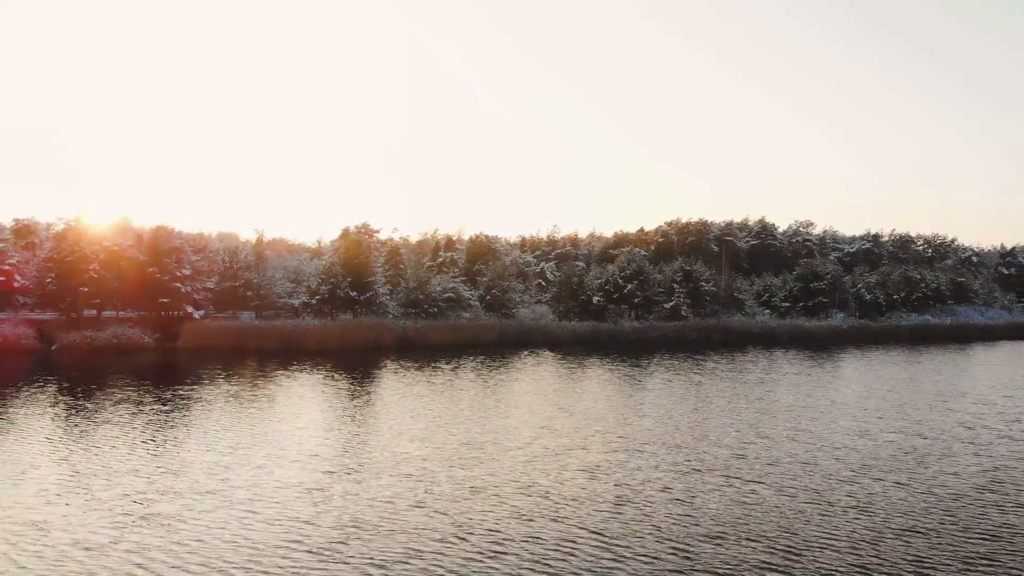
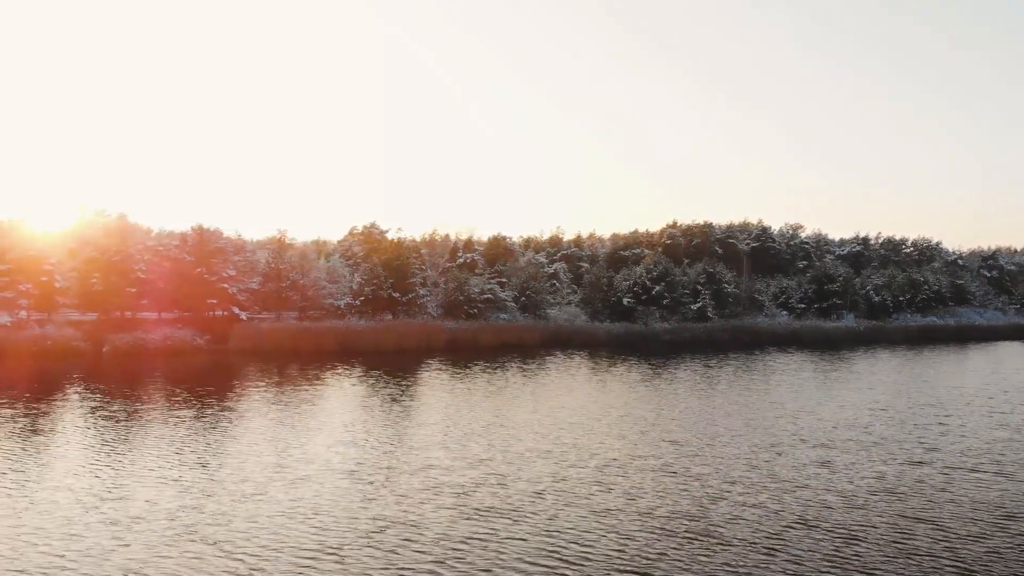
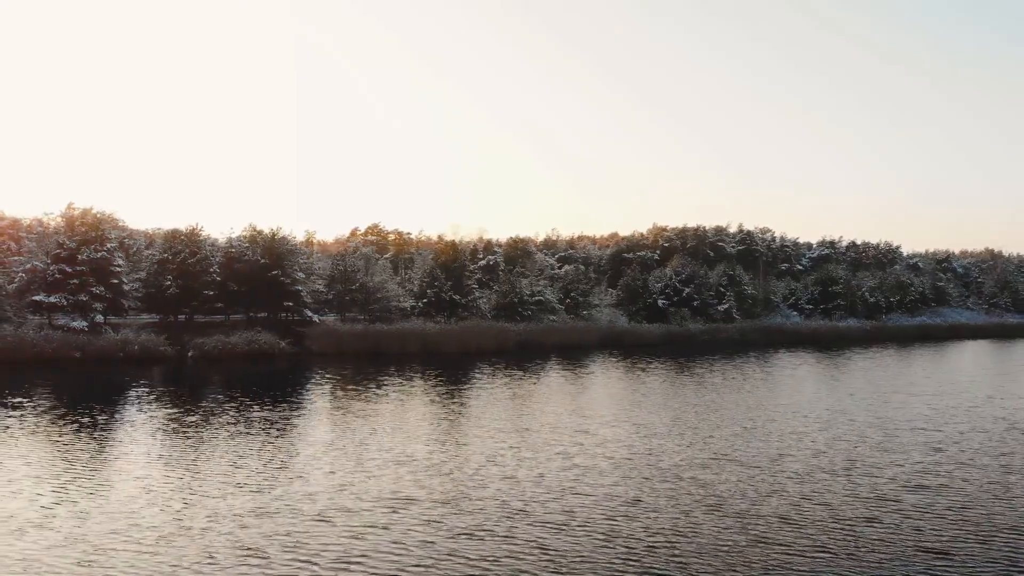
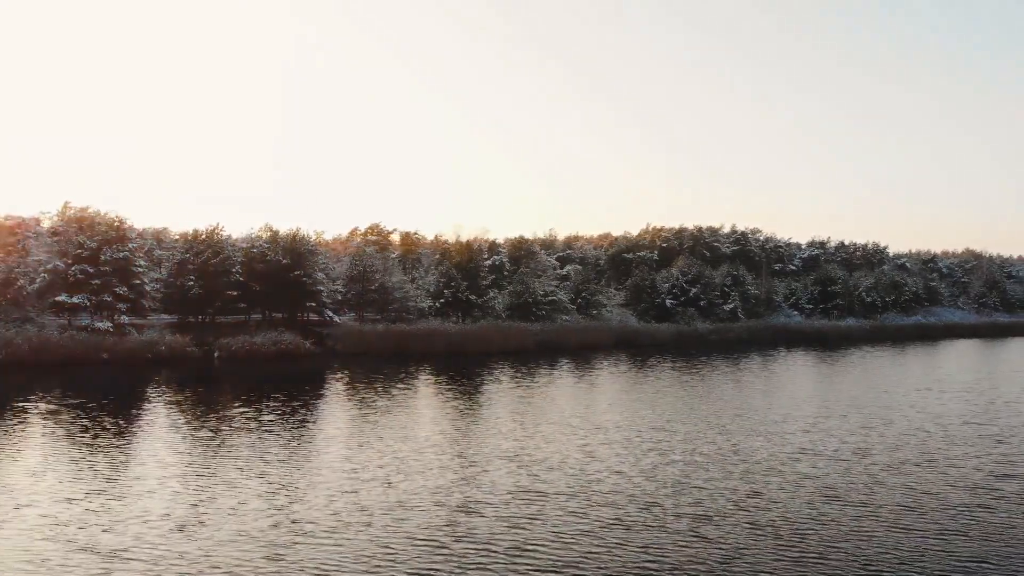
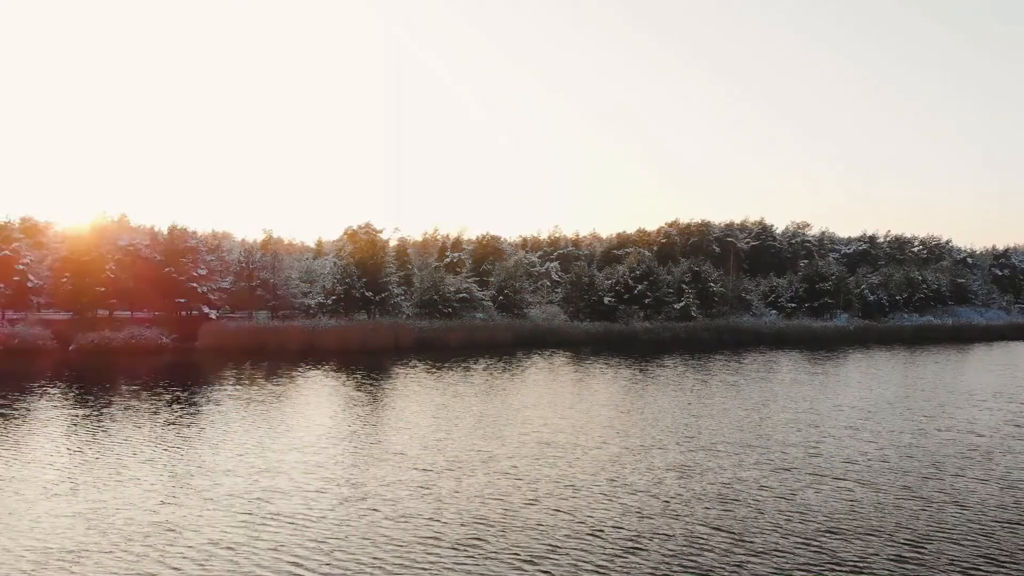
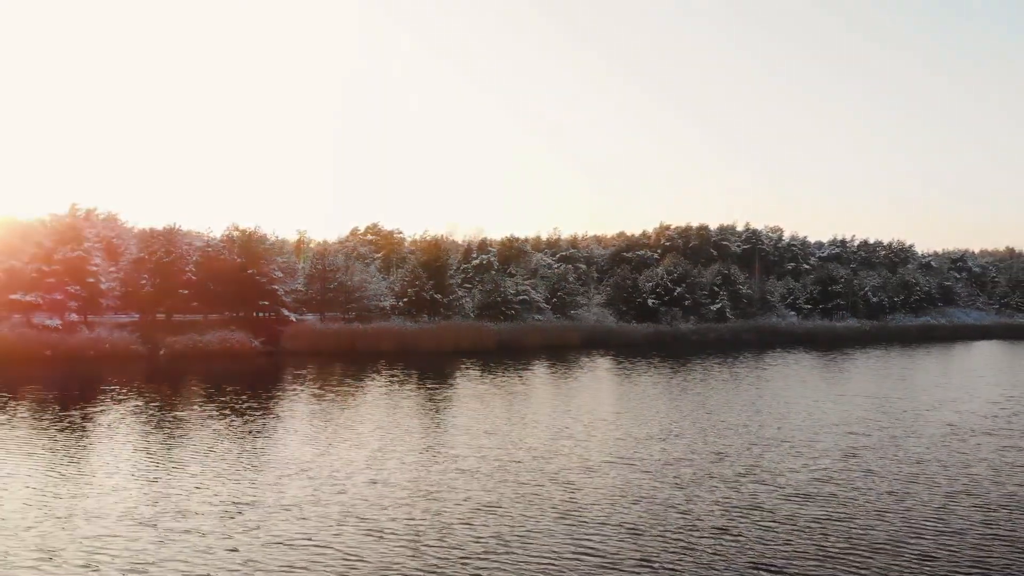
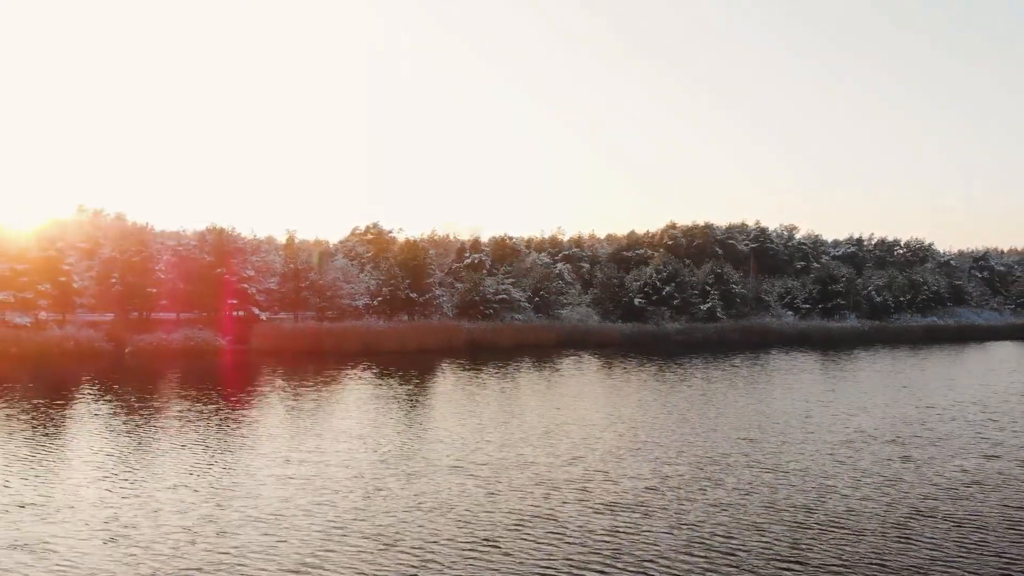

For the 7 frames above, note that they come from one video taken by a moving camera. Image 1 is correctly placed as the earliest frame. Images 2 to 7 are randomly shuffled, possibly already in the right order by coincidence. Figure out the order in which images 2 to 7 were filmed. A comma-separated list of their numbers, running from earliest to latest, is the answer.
5, 2, 7, 6, 3, 4
